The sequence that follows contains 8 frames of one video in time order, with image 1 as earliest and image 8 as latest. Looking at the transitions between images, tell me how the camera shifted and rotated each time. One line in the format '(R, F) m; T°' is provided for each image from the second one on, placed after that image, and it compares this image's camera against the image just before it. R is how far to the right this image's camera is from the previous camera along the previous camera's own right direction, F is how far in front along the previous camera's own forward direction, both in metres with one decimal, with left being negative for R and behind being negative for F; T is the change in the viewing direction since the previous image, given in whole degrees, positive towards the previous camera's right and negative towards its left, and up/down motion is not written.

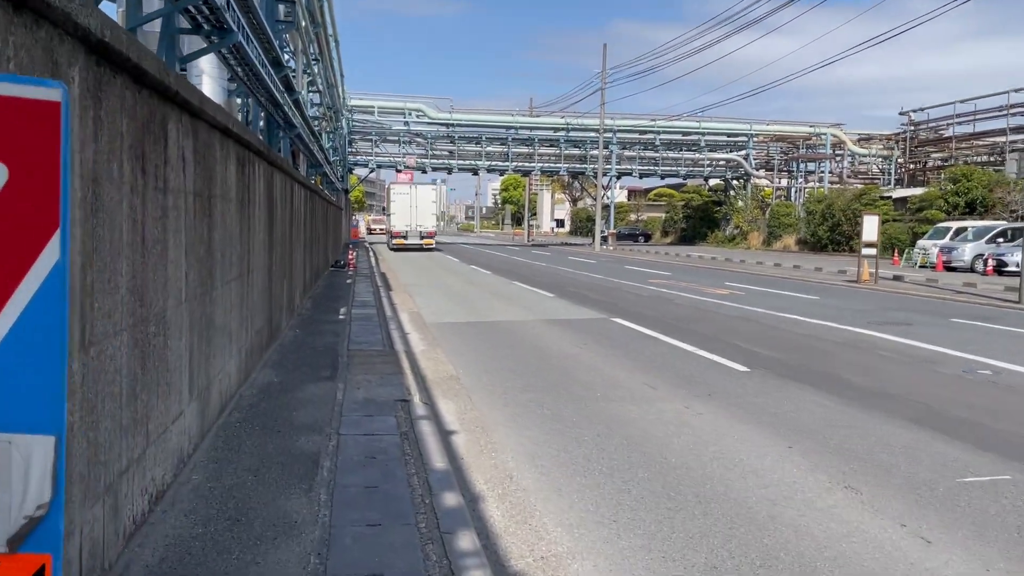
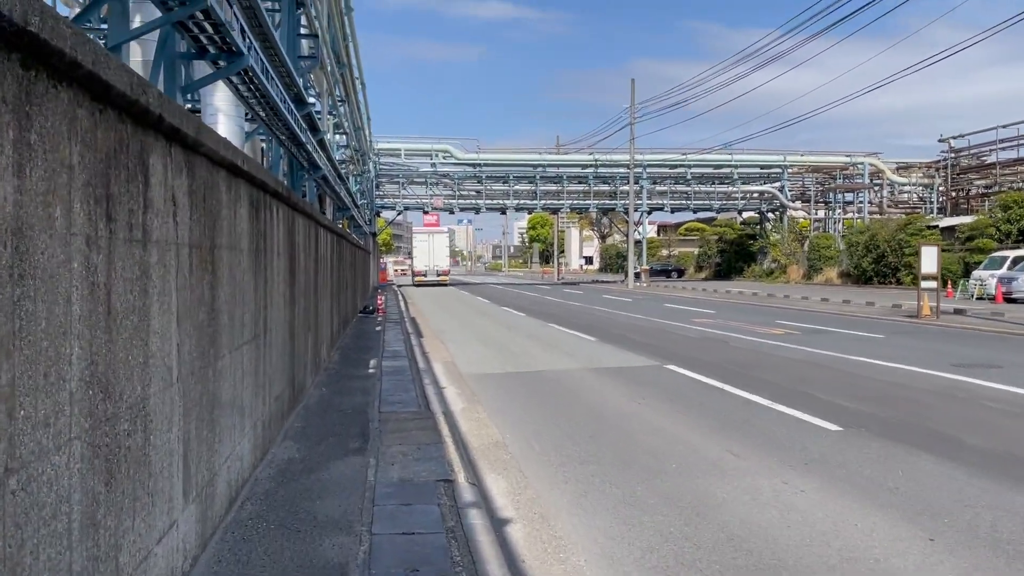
(-0.2, +1.0) m; -2°
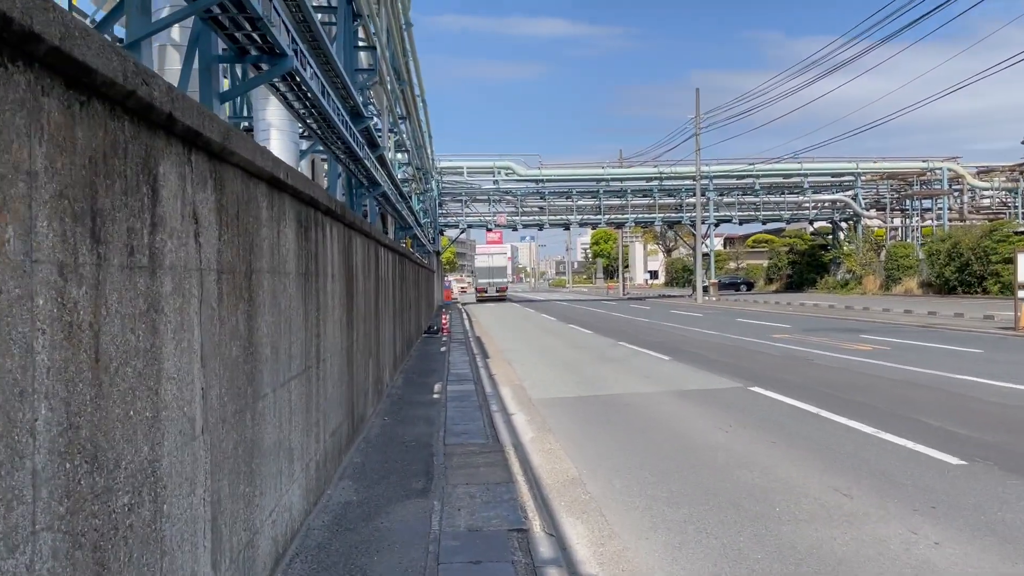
(-0.1, +0.7) m; -4°
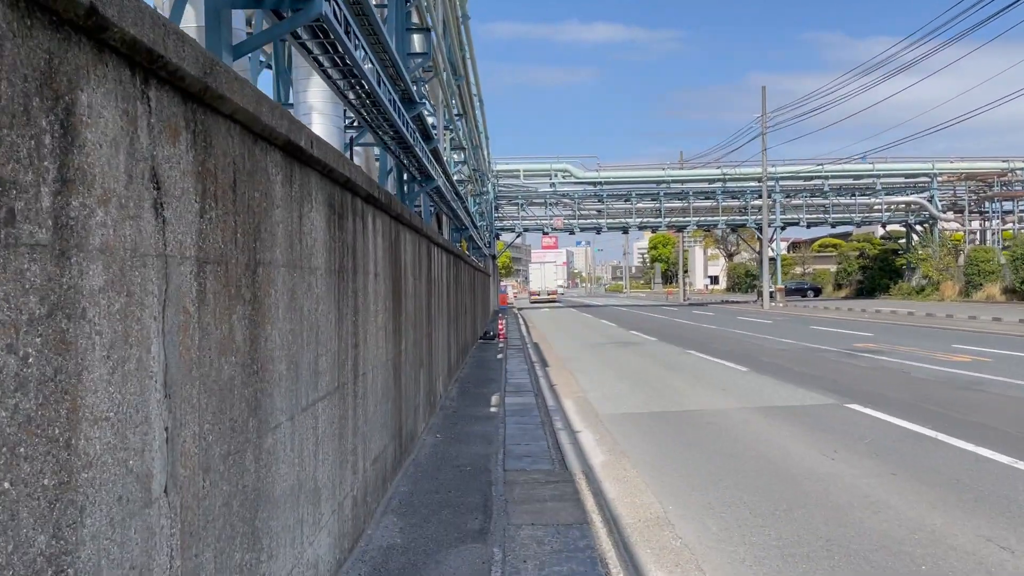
(-0.1, +1.0) m; -4°
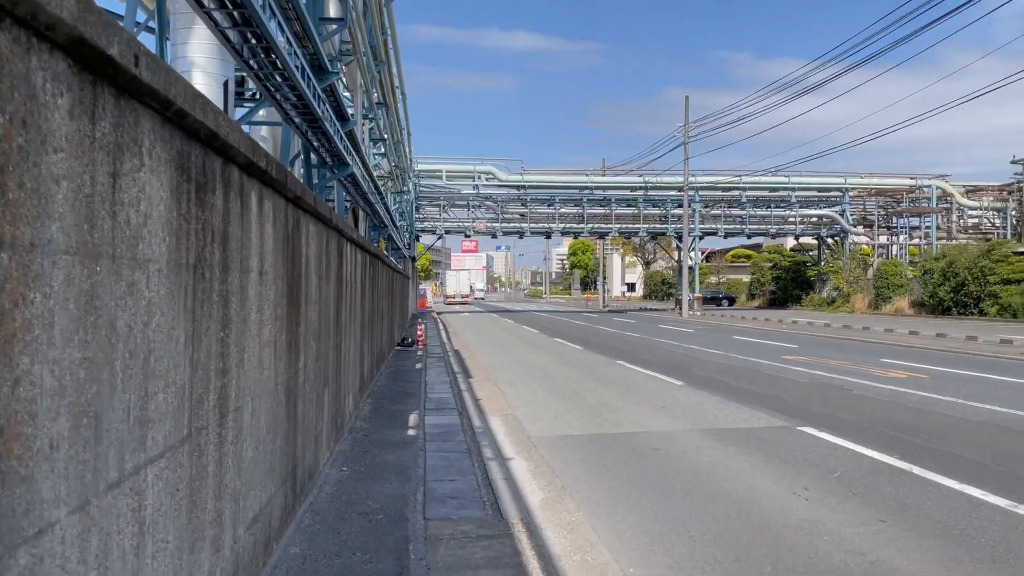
(-0.1, +1.3) m; +6°
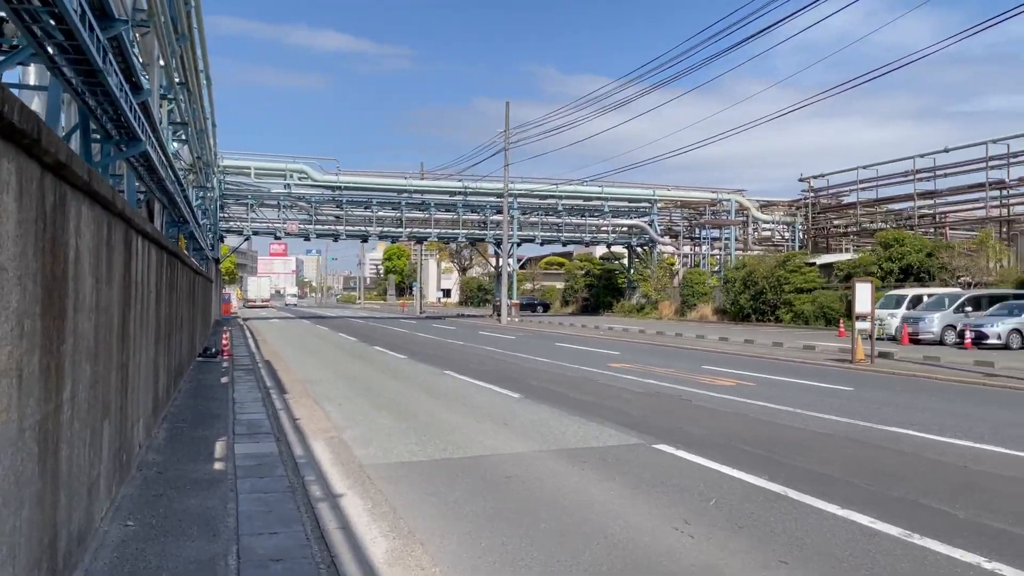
(-0.2, +1.1) m; +13°
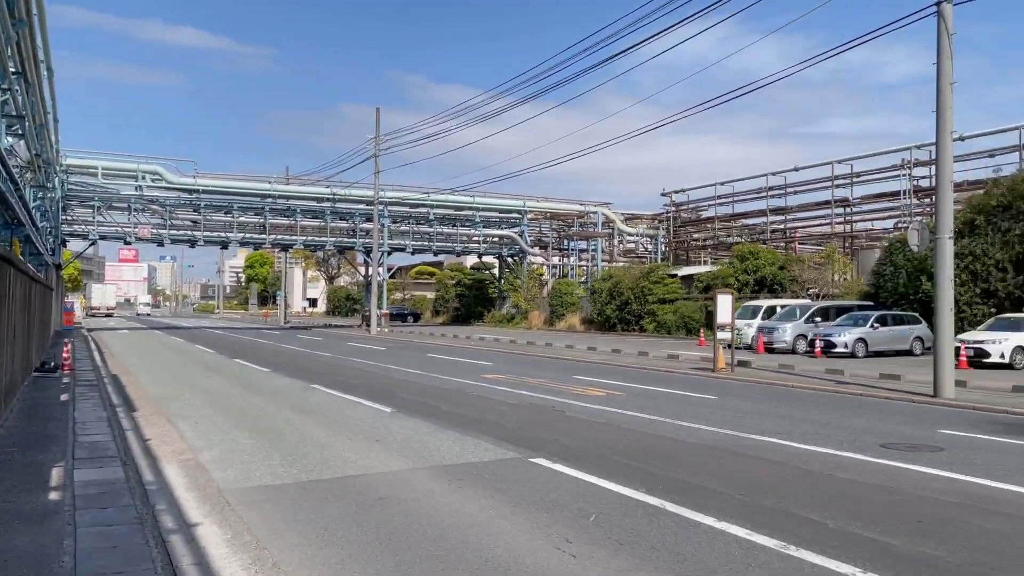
(0.0, +0.3) m; +9°
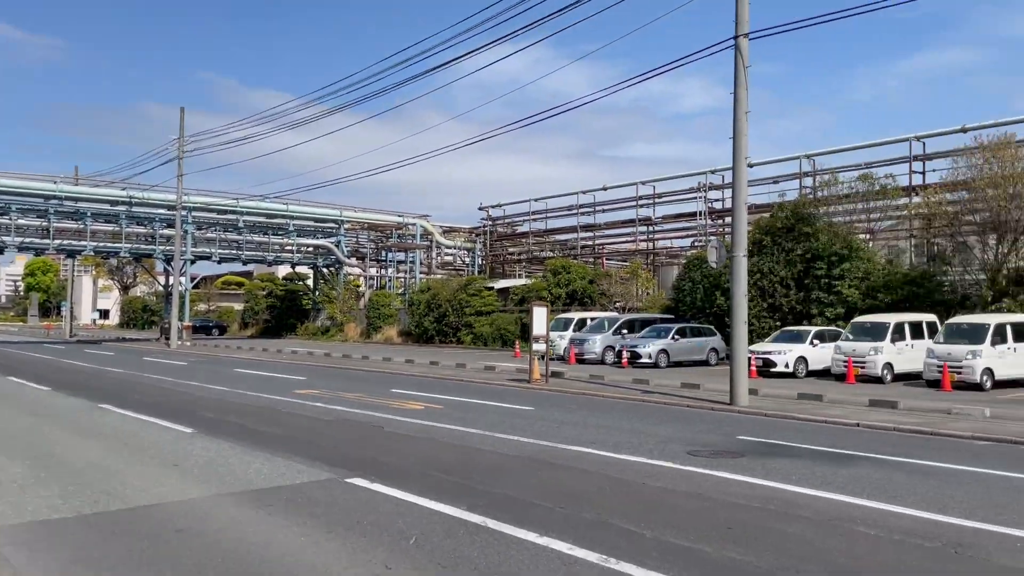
(0.0, +0.2) m; +13°
